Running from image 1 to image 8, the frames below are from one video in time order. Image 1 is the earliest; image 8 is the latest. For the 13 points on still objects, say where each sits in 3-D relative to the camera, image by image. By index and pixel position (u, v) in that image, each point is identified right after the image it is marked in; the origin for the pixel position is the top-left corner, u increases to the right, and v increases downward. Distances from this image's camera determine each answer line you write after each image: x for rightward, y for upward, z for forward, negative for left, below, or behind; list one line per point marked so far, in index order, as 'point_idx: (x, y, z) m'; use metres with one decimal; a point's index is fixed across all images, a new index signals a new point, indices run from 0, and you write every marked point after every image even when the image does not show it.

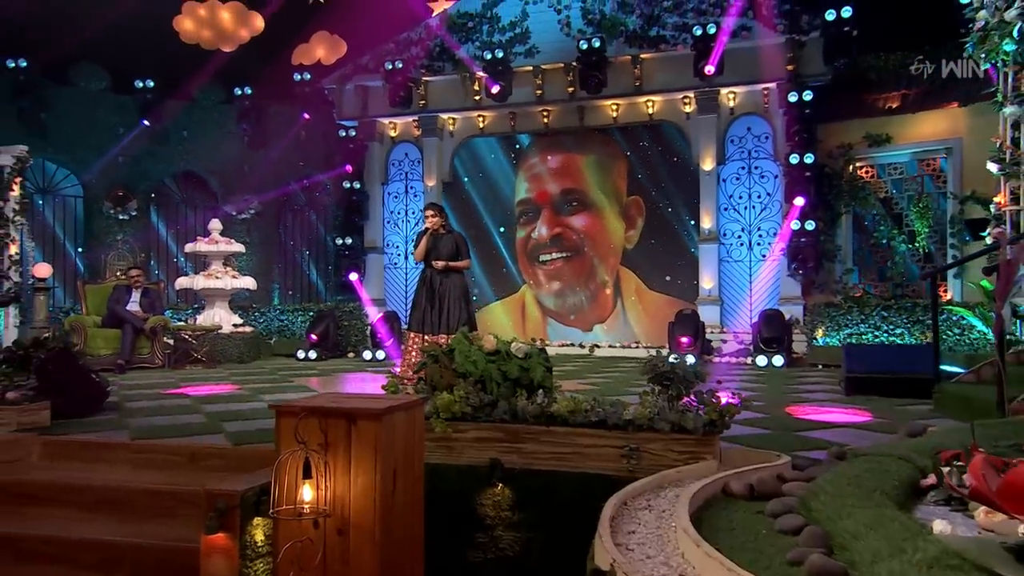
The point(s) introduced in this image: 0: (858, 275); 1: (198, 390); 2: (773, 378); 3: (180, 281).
0: (+4.5, +0.3, +10.0) m
1: (-2.9, -0.9, +6.4) m
2: (+2.8, -0.9, +7.8) m
3: (-4.4, +0.2, +9.4) m
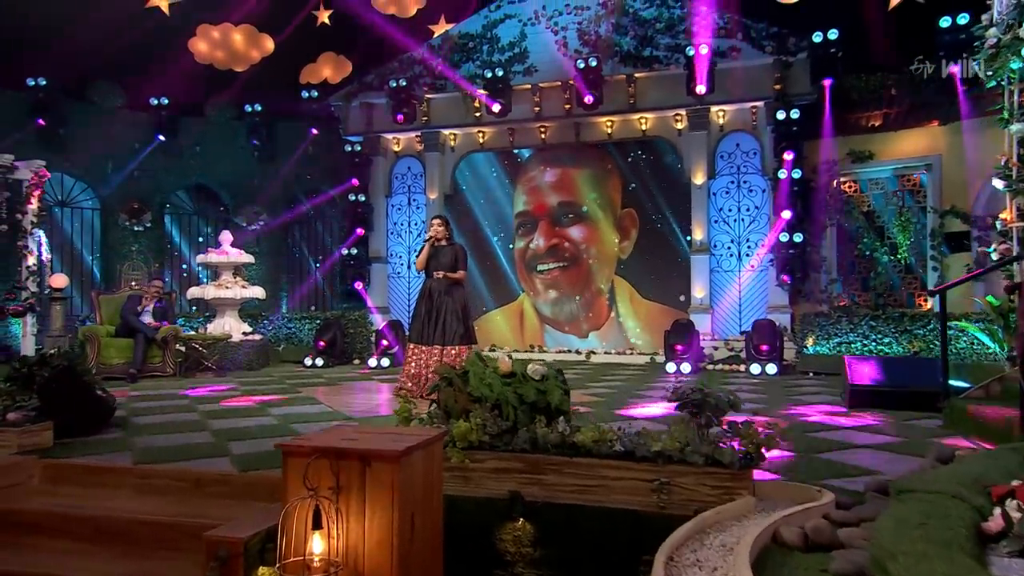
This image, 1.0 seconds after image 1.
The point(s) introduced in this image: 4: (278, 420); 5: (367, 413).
0: (+4.7, 0.0, +9.9) m
1: (-2.8, -1.0, +6.4) m
2: (+2.9, -1.1, +7.7) m
3: (-4.3, 0.0, +9.4) m
4: (-1.8, -1.0, +5.3) m
5: (-1.1, -1.0, +5.6) m
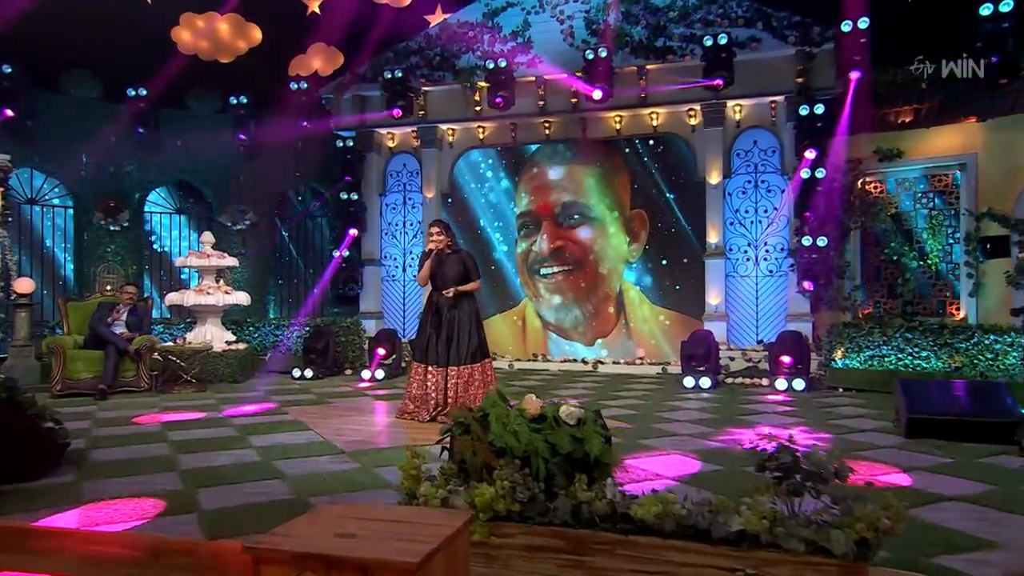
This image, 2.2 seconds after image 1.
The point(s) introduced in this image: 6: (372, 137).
0: (+4.7, -0.1, +9.3) m
1: (-2.7, -1.1, +5.7) m
2: (+3.0, -1.2, +7.1) m
3: (-4.3, -0.1, +8.7) m
4: (-1.6, -1.1, +4.6) m
5: (-1.0, -1.1, +4.9) m
6: (-2.2, +2.4, +11.3) m
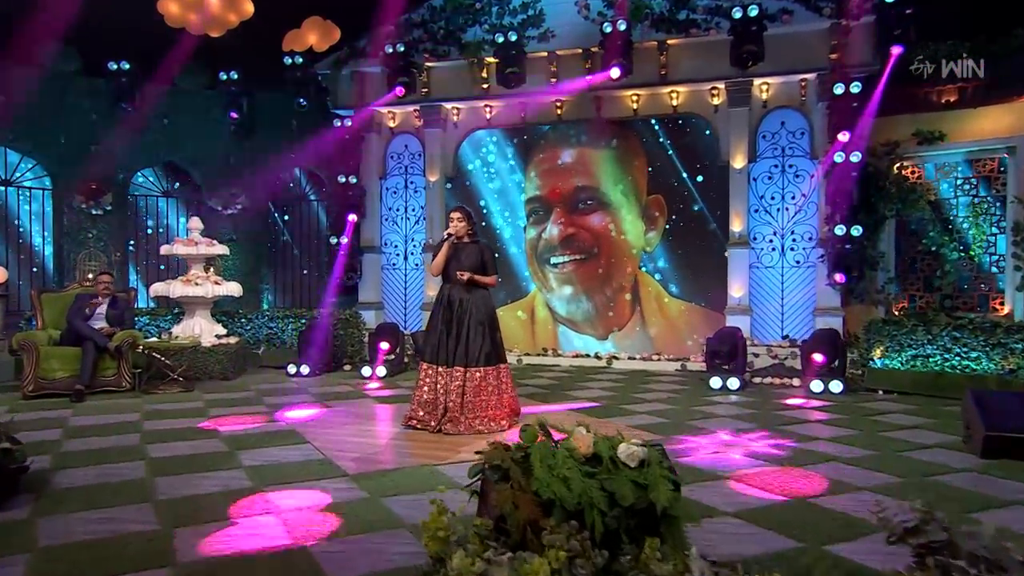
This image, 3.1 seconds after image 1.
0: (+4.9, 0.0, +8.7) m
1: (-2.6, -1.1, +5.1) m
2: (+3.1, -1.1, +6.5) m
3: (-4.1, 0.0, +8.0) m
4: (-1.5, -1.1, +4.0) m
5: (-0.8, -1.1, +4.3) m
6: (-2.1, +2.6, +10.6) m
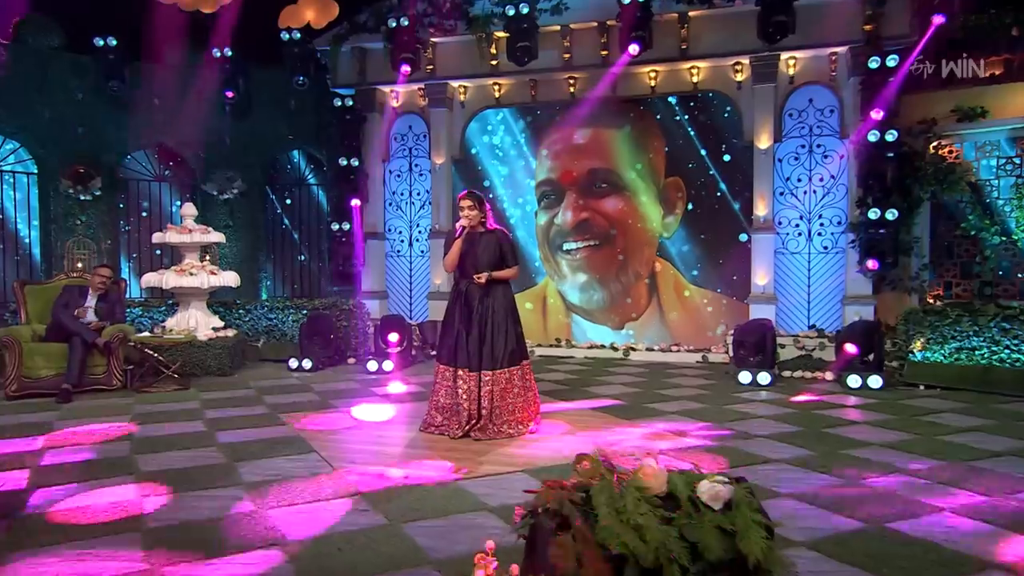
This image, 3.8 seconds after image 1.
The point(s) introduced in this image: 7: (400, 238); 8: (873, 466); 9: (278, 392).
0: (+5.0, +0.2, +8.3) m
1: (-2.4, -1.1, +4.6) m
2: (+3.3, -1.0, +6.1) m
3: (-4.0, +0.1, +7.6) m
4: (-1.3, -1.1, +3.6) m
5: (-0.7, -1.1, +3.9) m
6: (-2.0, +2.8, +10.0) m
7: (-1.6, +0.7, +10.3) m
8: (+2.1, -1.0, +4.1) m
9: (-2.2, -1.0, +6.7) m
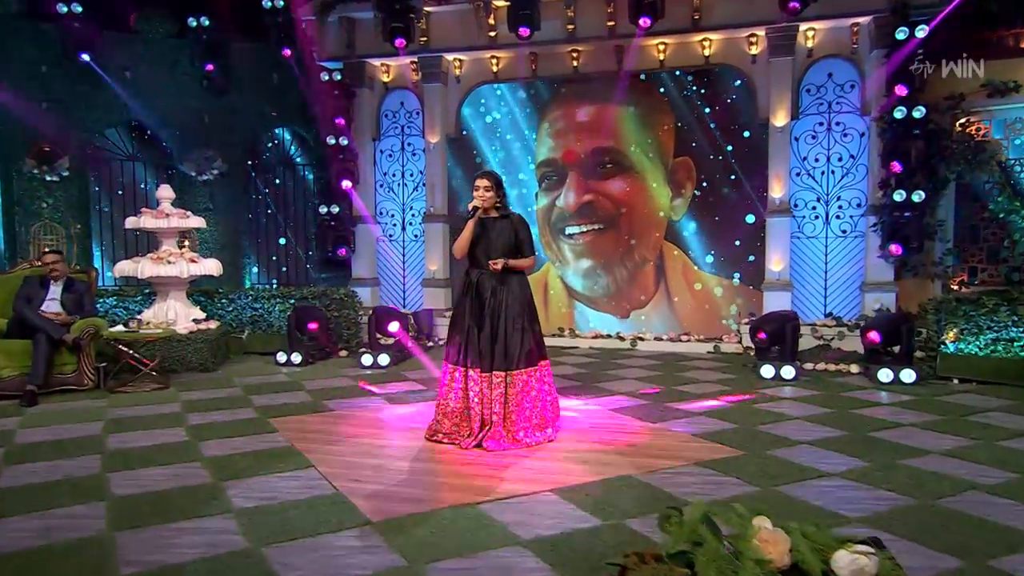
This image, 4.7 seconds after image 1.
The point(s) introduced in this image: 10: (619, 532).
0: (+5.0, +0.4, +7.9) m
1: (-2.3, -1.0, +4.1) m
2: (+3.4, -0.9, +5.7) m
3: (-3.9, +0.2, +7.0) m
4: (-1.2, -1.1, +3.0) m
5: (-0.5, -1.0, +3.4) m
6: (-2.0, +2.9, +9.4) m
7: (-1.7, +0.9, +9.7) m
8: (+2.2, -1.0, +3.6) m
9: (-2.2, -0.9, +6.2) m
10: (+0.4, -1.0, +2.9) m
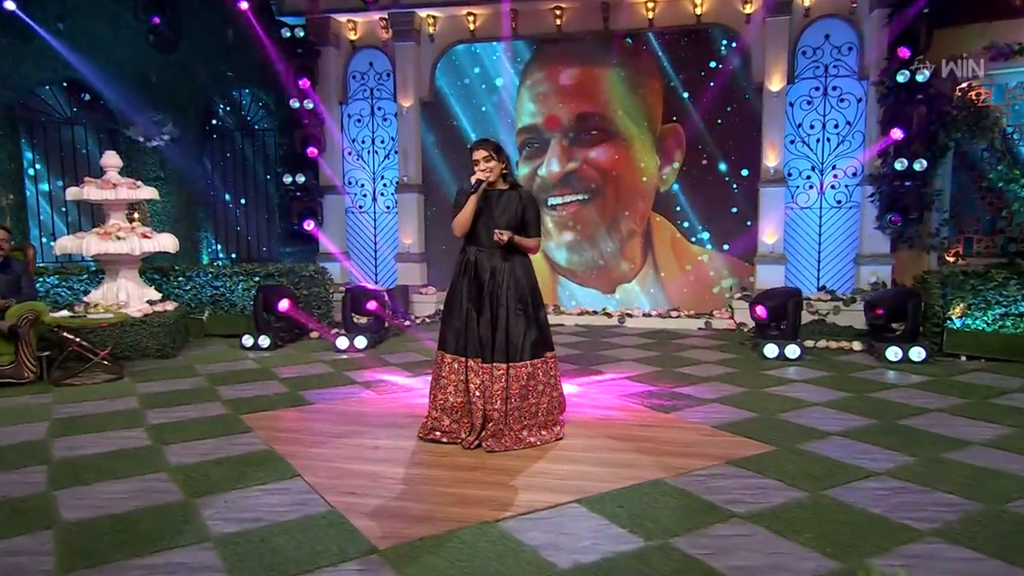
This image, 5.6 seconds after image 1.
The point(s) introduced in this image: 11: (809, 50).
0: (+4.9, +0.7, +7.7) m
1: (-2.2, -1.0, +3.5) m
2: (+3.4, -0.7, +5.4) m
3: (-4.0, +0.4, +6.2) m
4: (-1.0, -1.0, +2.5) m
5: (-0.4, -1.0, +2.9) m
6: (-2.3, +3.2, +8.7) m
7: (-1.9, +1.2, +9.1) m
8: (+2.3, -0.9, +3.3) m
9: (-2.2, -0.7, +5.6) m
10: (+0.6, -1.0, +2.5) m
11: (+3.4, +2.7, +7.9) m
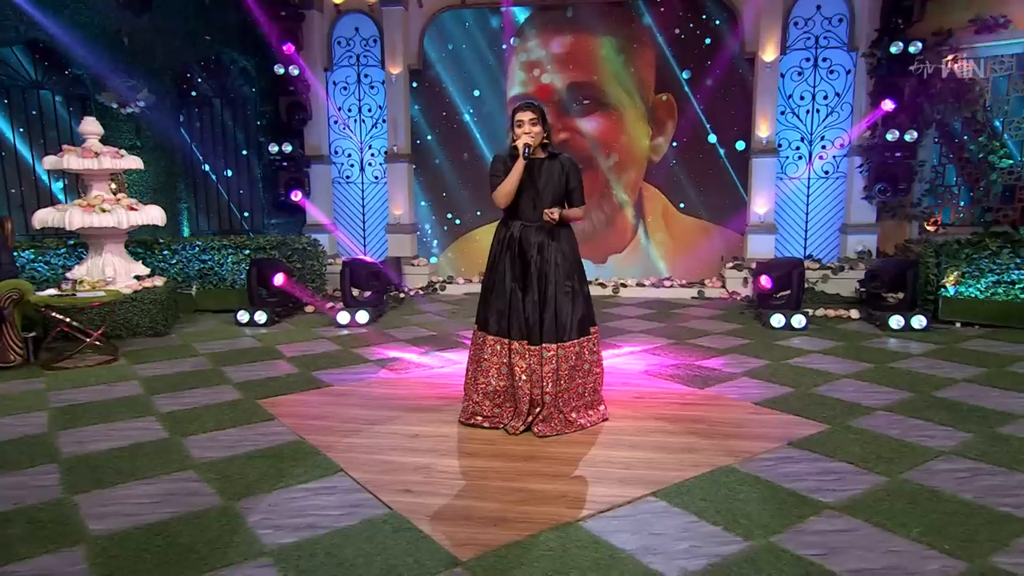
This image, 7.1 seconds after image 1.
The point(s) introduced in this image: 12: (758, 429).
0: (+4.9, +1.0, +7.7) m
1: (-1.9, -0.9, +3.2) m
2: (+3.5, -0.5, +5.4) m
3: (-3.9, +0.6, +5.7) m
4: (-0.7, -1.0, +2.3) m
5: (-0.1, -0.9, +2.7) m
6: (-2.3, +3.6, +8.1) m
7: (-2.0, +1.6, +8.7) m
8: (+2.6, -0.8, +3.3) m
9: (-2.1, -0.6, +5.3) m
10: (+0.9, -0.9, +2.4) m
11: (+3.3, +3.0, +7.7) m
12: (+1.3, -0.8, +3.7) m
